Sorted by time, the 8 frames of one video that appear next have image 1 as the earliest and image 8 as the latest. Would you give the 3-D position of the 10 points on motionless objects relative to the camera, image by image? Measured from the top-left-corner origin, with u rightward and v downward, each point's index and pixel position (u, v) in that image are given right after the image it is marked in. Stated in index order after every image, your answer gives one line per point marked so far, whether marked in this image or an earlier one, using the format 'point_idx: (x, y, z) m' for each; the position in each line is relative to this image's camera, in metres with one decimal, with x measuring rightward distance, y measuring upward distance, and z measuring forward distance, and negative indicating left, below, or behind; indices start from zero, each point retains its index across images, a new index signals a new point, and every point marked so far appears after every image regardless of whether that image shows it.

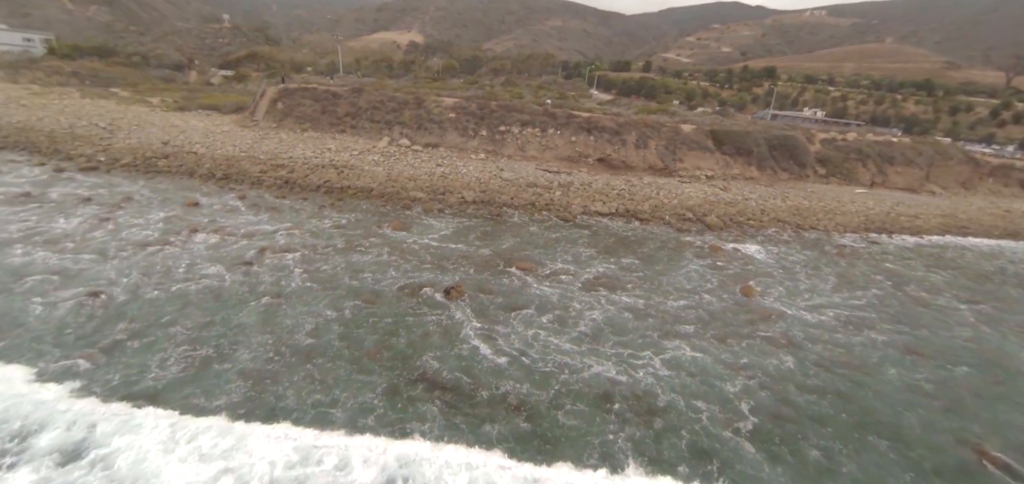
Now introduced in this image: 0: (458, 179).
0: (-2.1, +2.7, +17.6) m
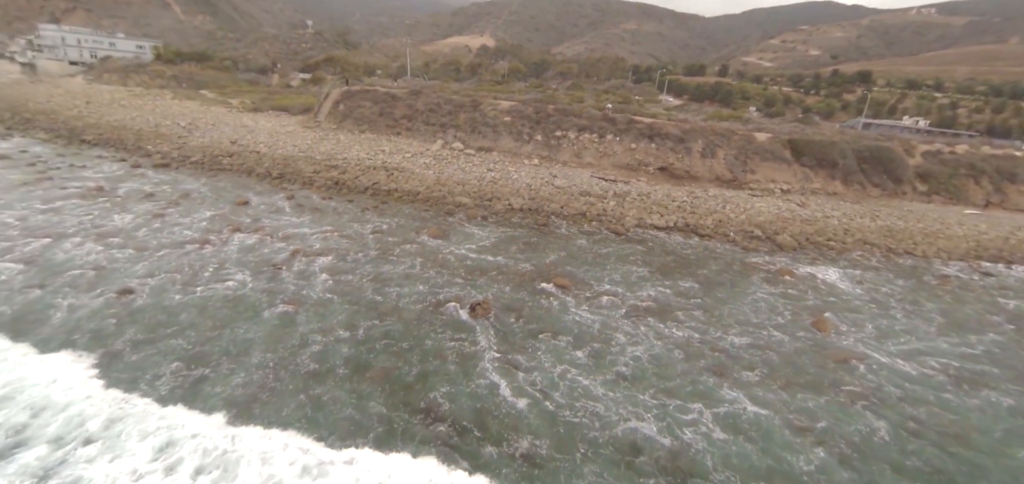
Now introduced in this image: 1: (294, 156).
0: (-0.1, +2.4, +17.0) m
1: (-9.6, +3.9, +19.0) m
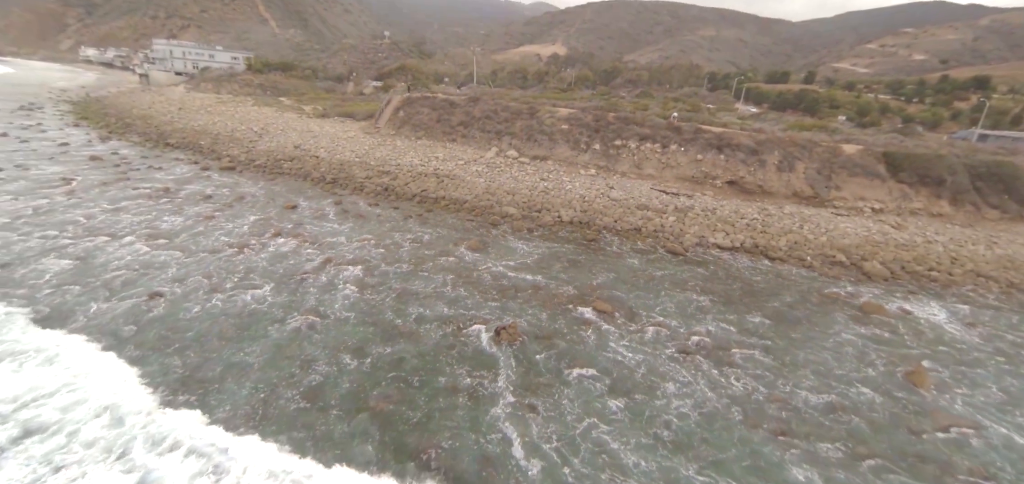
0: (+1.8, +1.8, +16.2) m
1: (-7.3, +3.7, +19.4) m
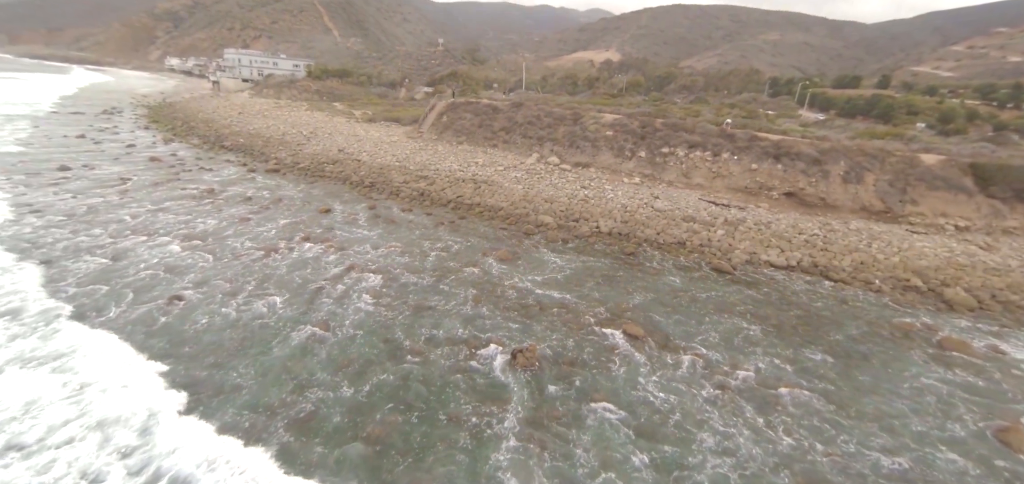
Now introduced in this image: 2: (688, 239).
0: (+3.1, +1.4, +15.4) m
1: (-5.6, +3.6, +19.6) m
2: (+5.4, 0.0, +13.1) m
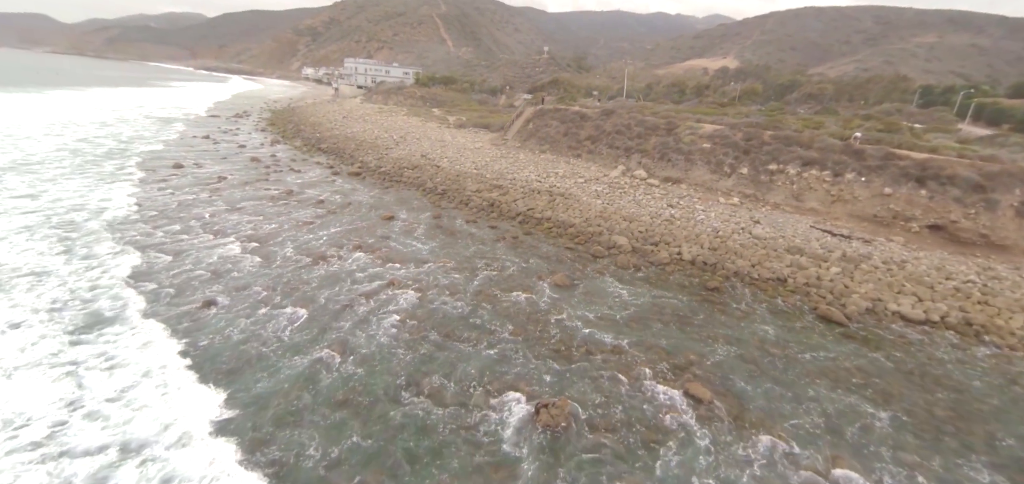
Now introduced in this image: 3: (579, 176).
0: (+5.3, +0.5, +13.6) m
1: (-2.1, +3.2, +19.4) m
2: (+7.0, -1.0, +10.8) m
3: (+2.9, +3.0, +19.2) m
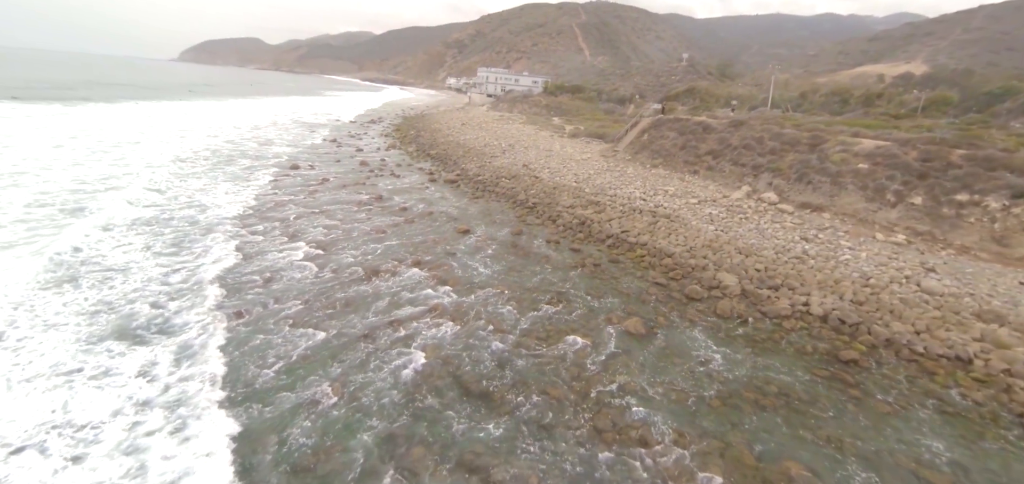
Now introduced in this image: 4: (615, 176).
0: (+7.5, -0.7, +10.7) m
1: (+2.0, +2.4, +18.3) m
2: (+8.2, -2.2, +7.6) m
3: (+6.8, +1.8, +16.8) m
4: (+4.5, +3.0, +19.7) m
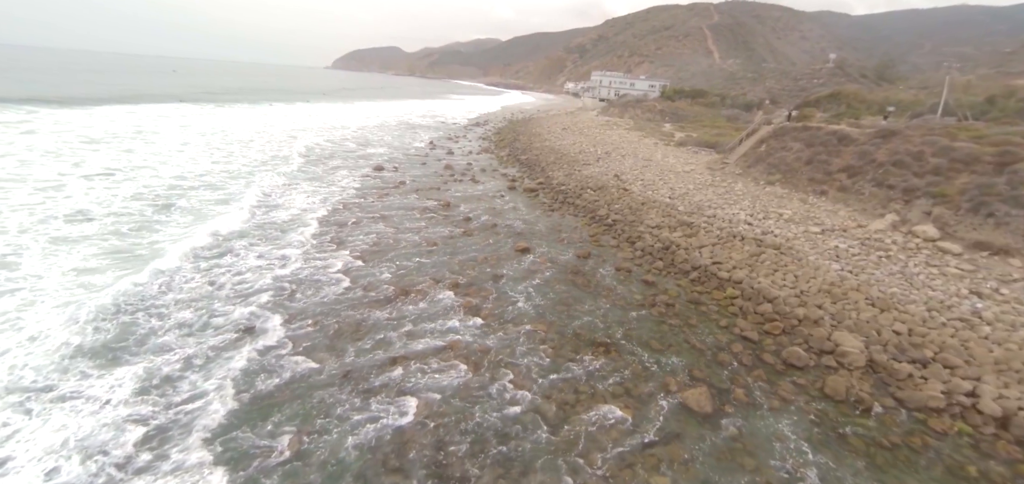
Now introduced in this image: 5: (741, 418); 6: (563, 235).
0: (+8.4, -1.9, +7.7) m
1: (+5.1, +1.5, +16.3) m
2: (+8.3, -3.4, +4.4) m
3: (+9.3, +0.6, +13.7) m
4: (+7.9, +1.9, +17.0) m
5: (+3.3, -2.5, +6.1) m
6: (+1.3, +0.1, +12.4) m
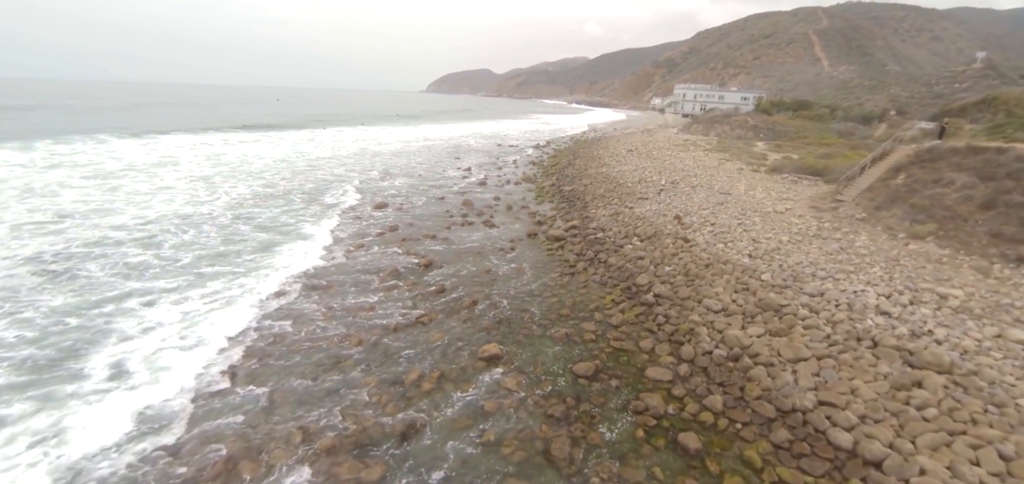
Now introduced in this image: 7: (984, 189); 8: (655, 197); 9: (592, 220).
0: (+7.1, -3.5, +2.4) m
1: (+5.5, -0.4, +11.6) m
2: (+6.4, -4.9, -0.8) m
3: (+9.1, -1.4, +8.2) m
4: (+8.3, -0.2, +11.9) m
5: (+1.8, -4.0, +1.8) m
6: (+1.0, -1.6, +8.4) m
7: (+13.2, +1.6, +12.5) m
8: (+5.1, +1.3, +16.2) m
9: (+2.4, +0.4, +14.5) m
